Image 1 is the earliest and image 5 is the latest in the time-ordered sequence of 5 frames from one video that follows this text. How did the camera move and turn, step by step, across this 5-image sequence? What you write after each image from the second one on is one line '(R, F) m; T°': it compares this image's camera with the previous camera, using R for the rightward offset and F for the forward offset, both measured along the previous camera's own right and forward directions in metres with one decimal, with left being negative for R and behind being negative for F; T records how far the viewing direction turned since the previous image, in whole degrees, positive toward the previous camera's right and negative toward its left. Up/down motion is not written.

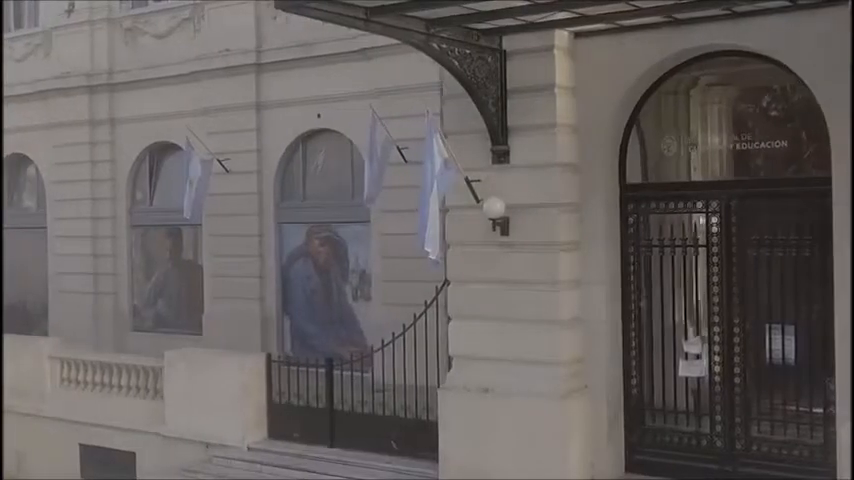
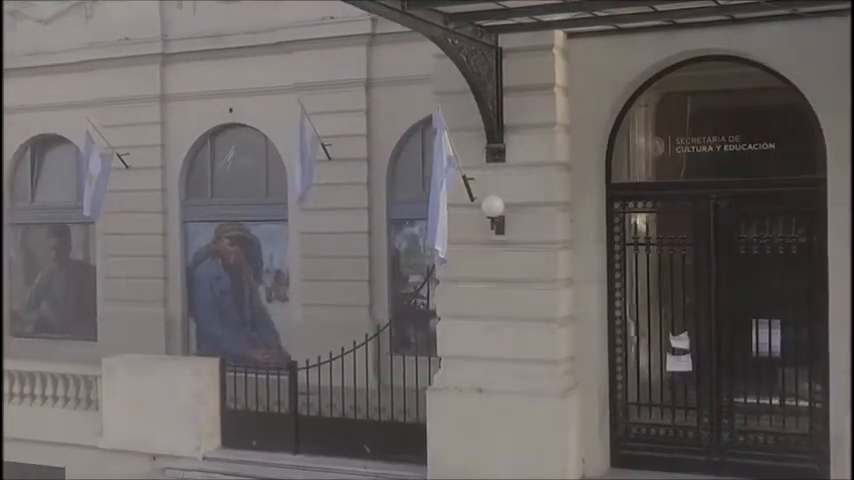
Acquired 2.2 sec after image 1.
(-1.5, +0.3) m; +11°
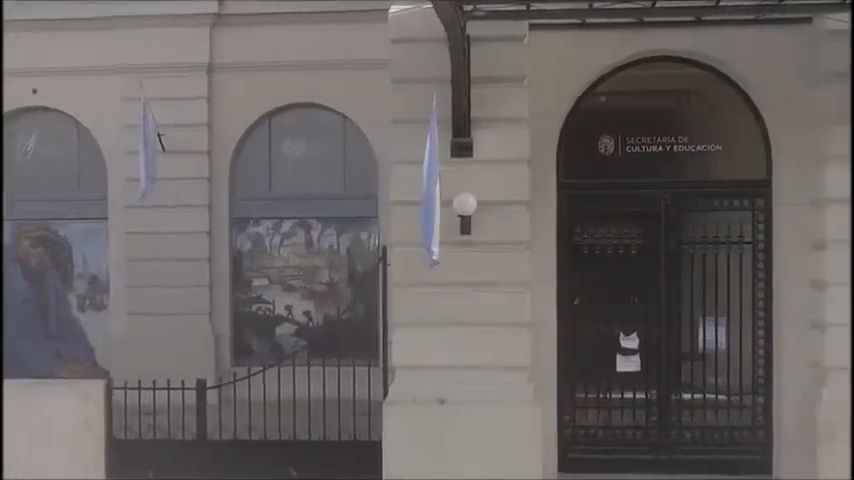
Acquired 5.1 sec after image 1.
(-2.2, +1.0) m; +19°
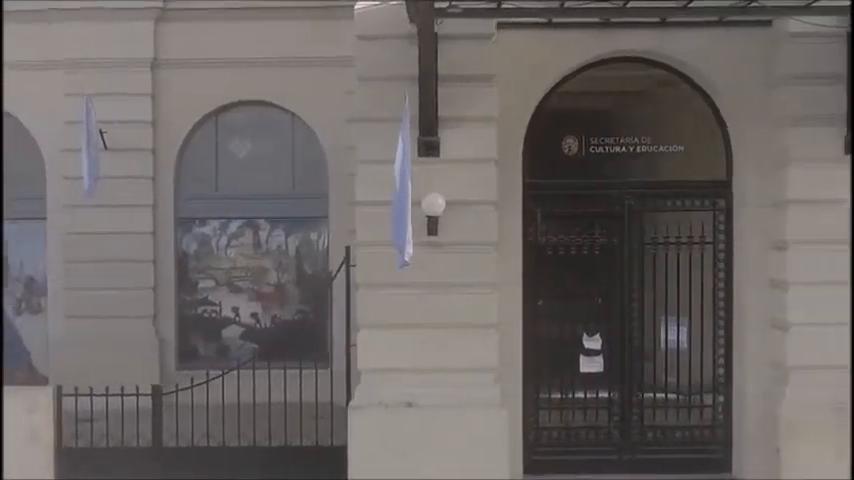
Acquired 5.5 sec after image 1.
(-0.3, +0.1) m; +4°
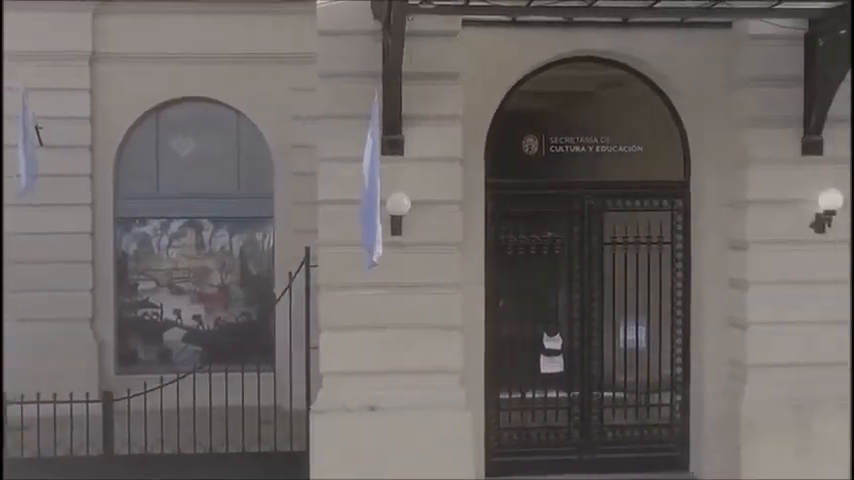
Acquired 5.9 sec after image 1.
(-0.3, +0.1) m; +5°
